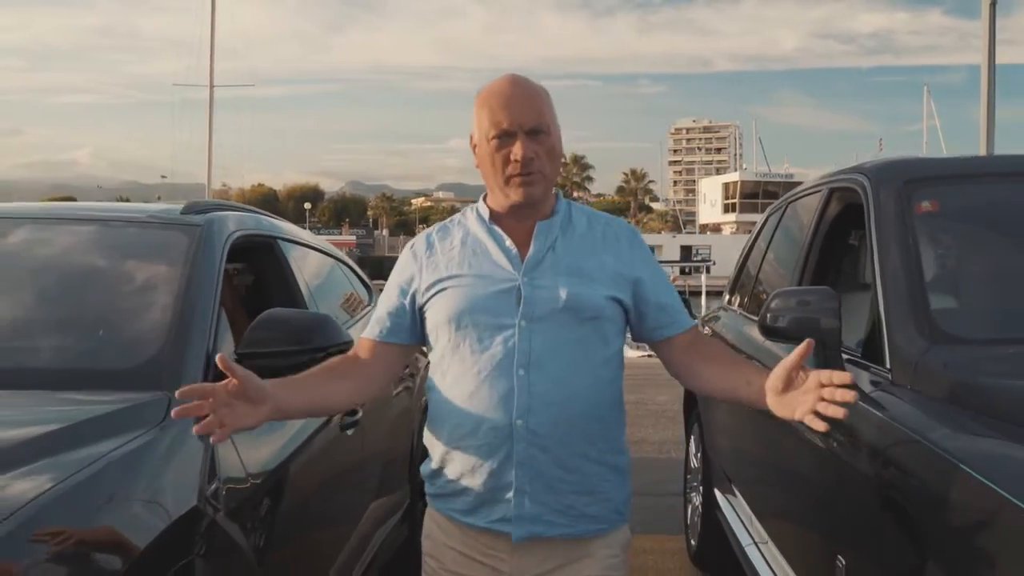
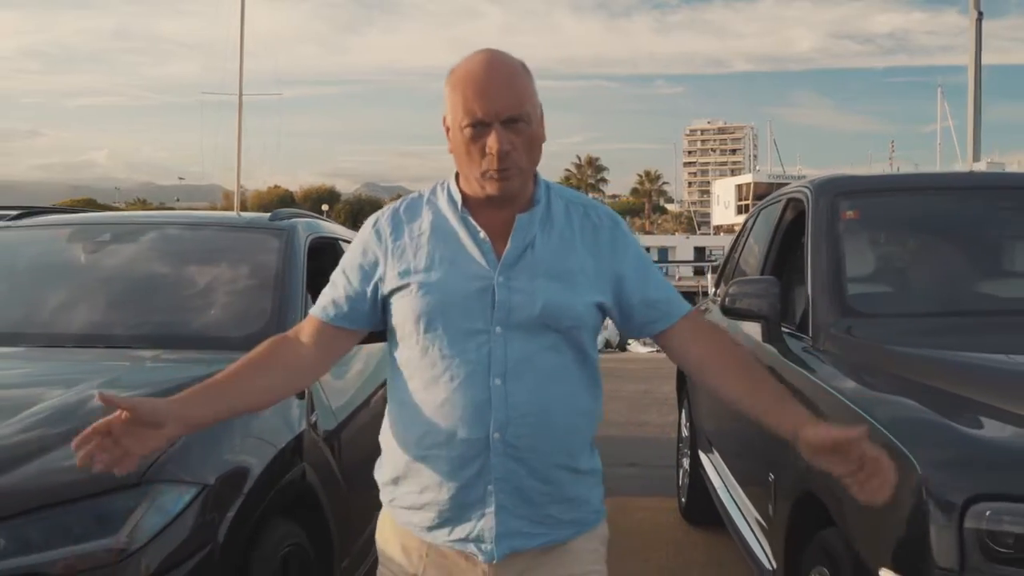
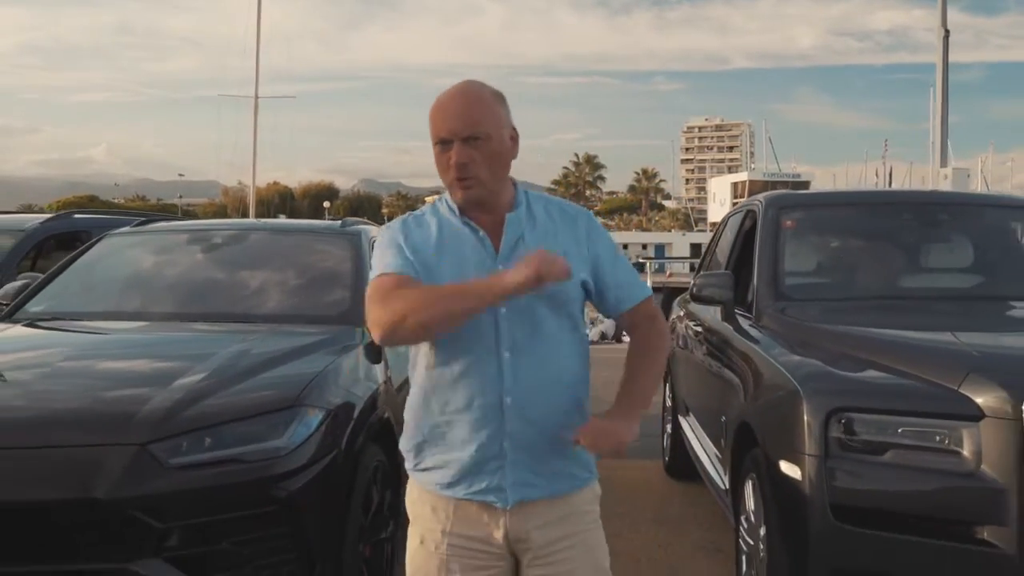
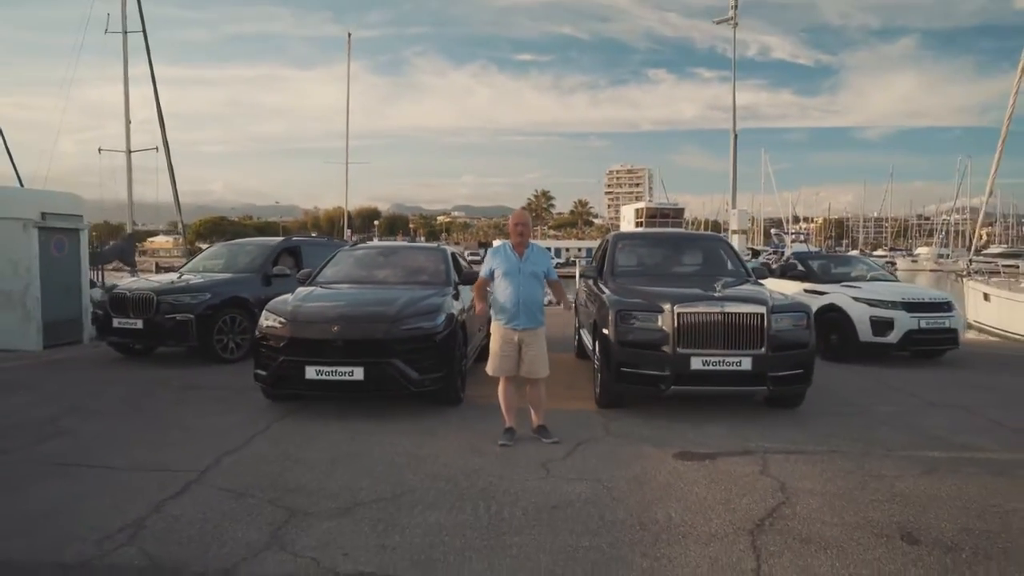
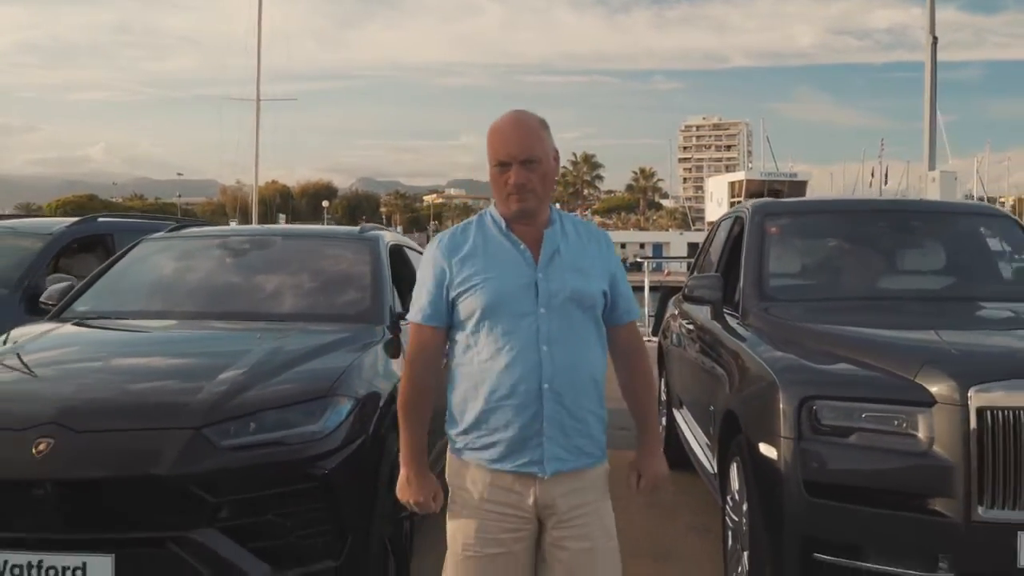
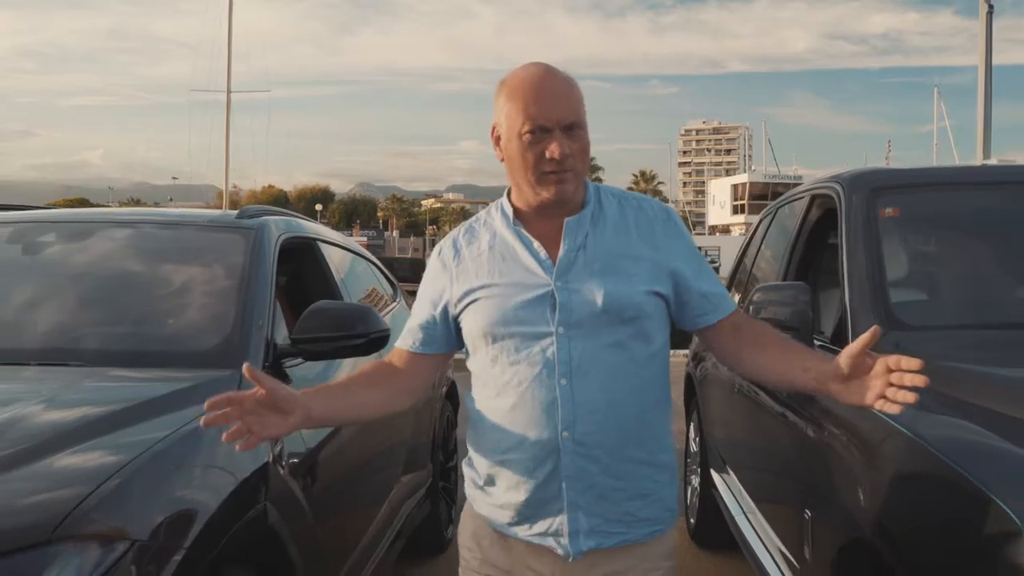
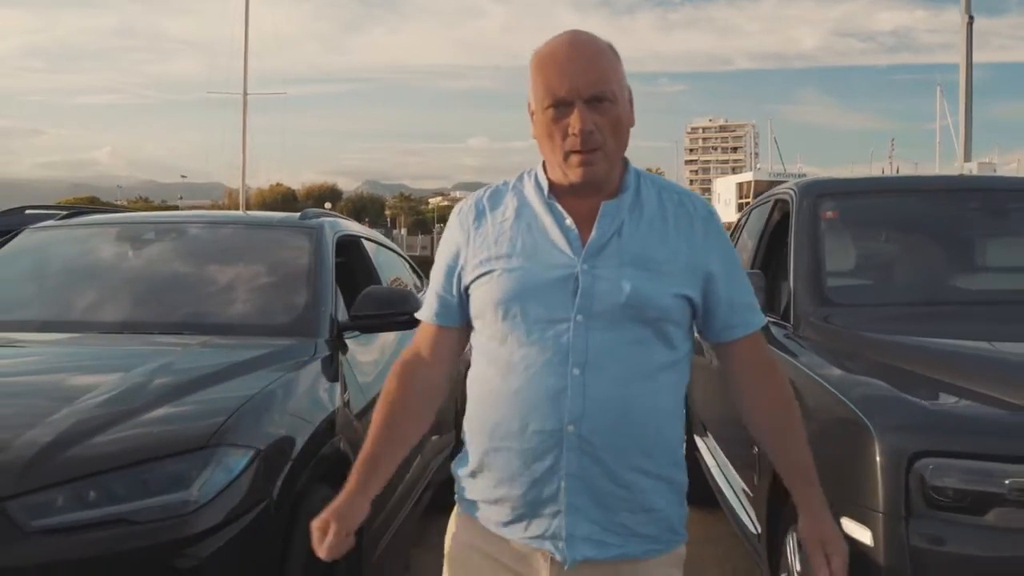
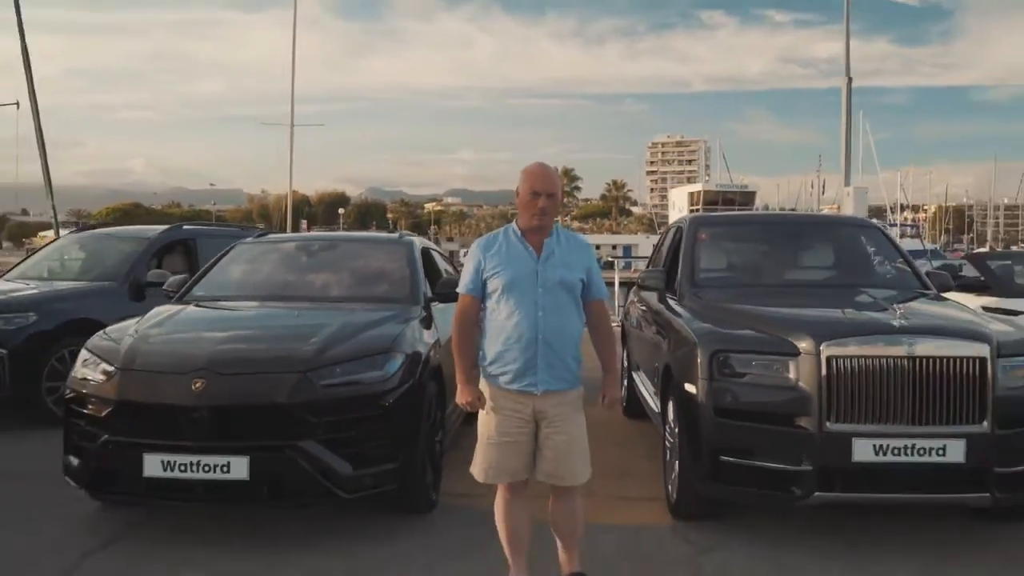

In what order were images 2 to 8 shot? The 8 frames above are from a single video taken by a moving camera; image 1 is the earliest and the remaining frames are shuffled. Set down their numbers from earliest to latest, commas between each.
6, 2, 7, 3, 5, 8, 4
